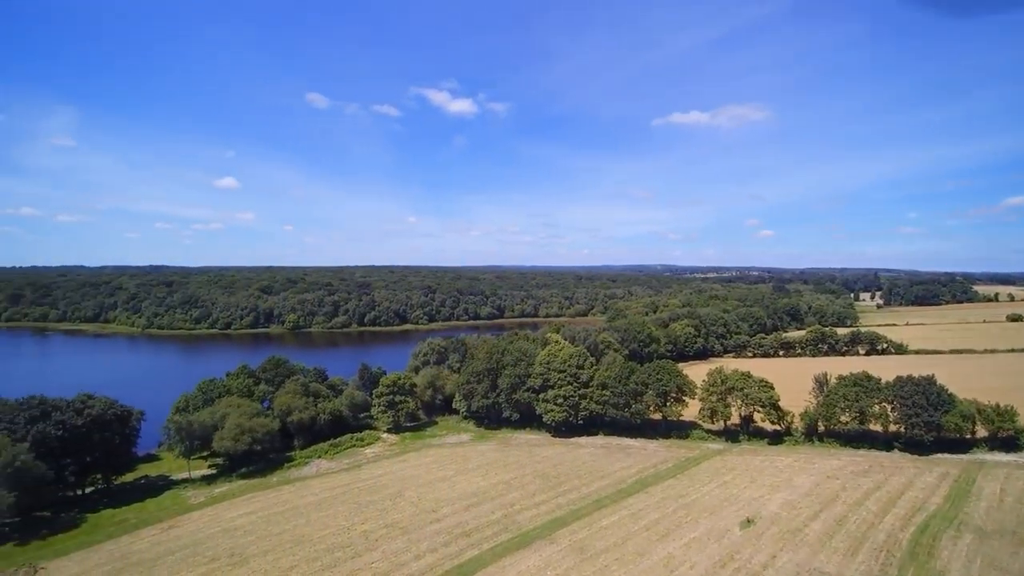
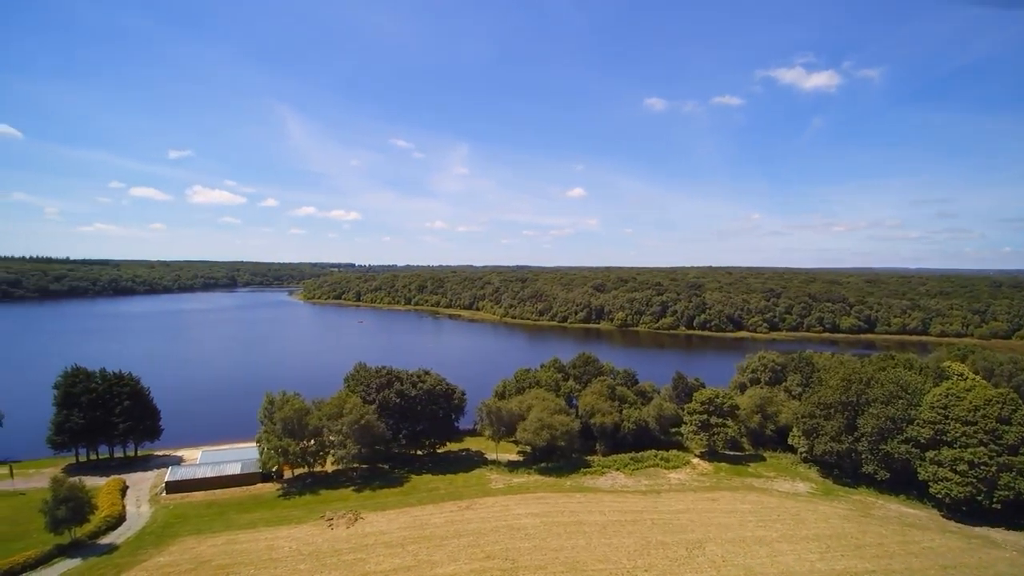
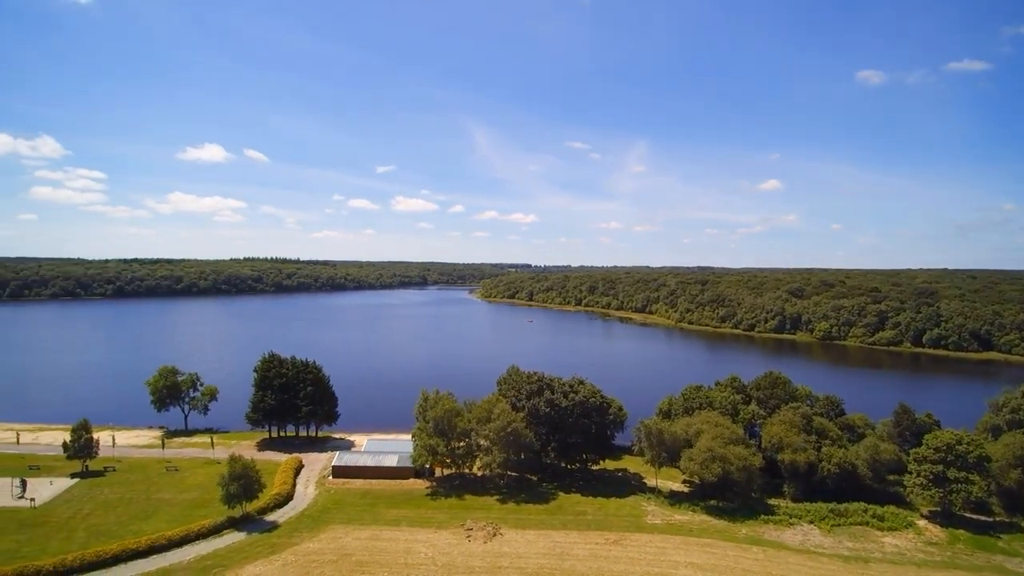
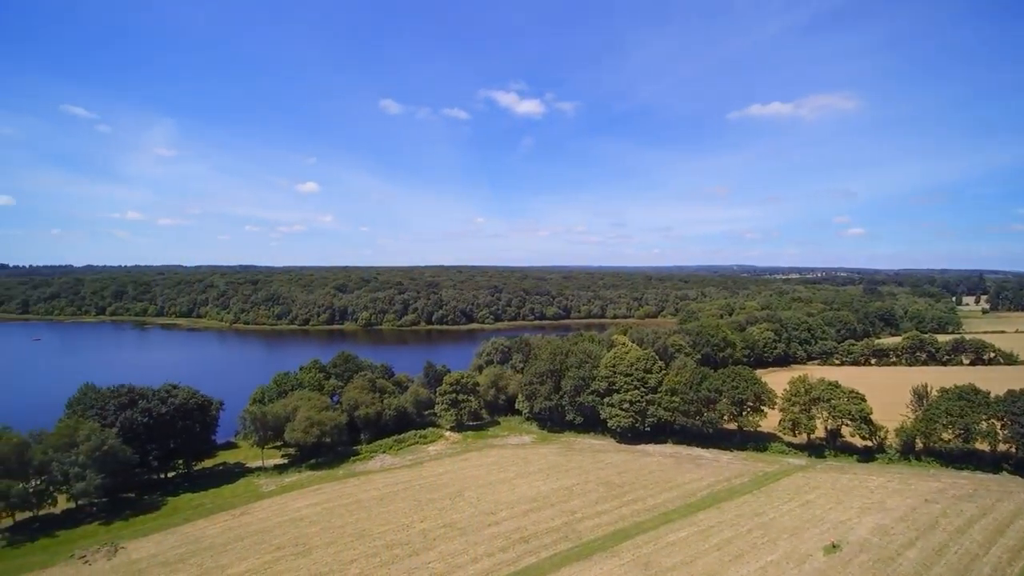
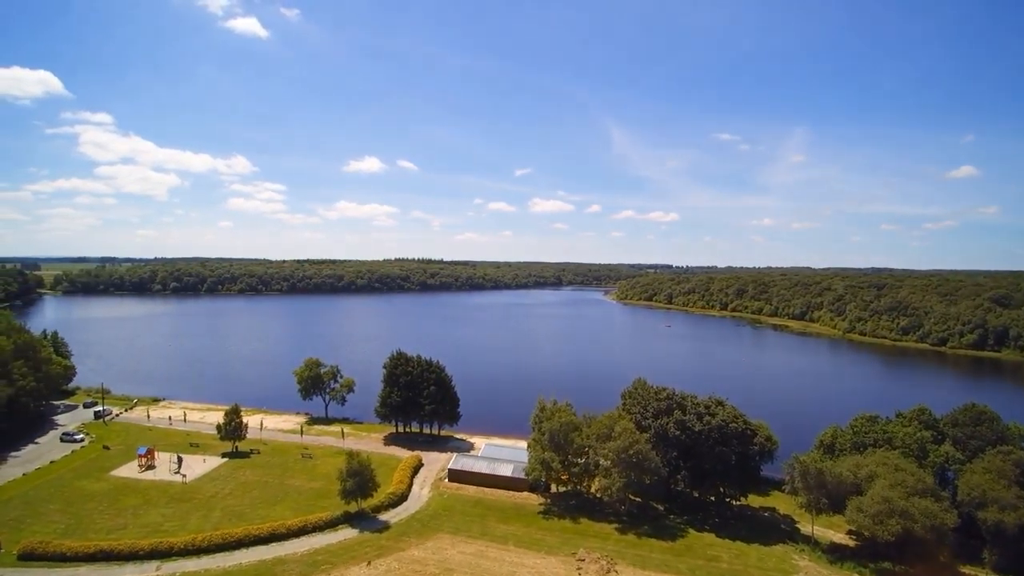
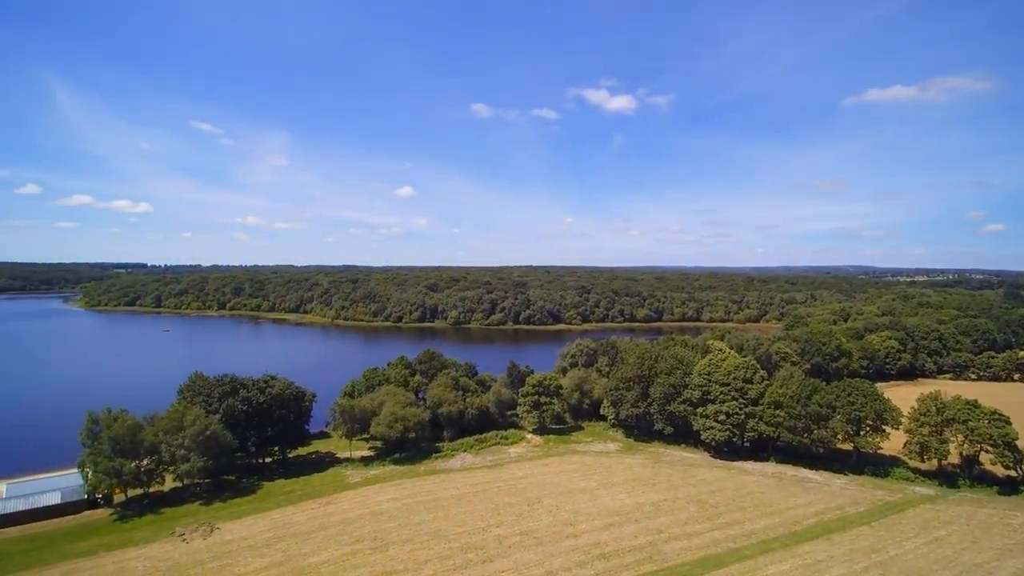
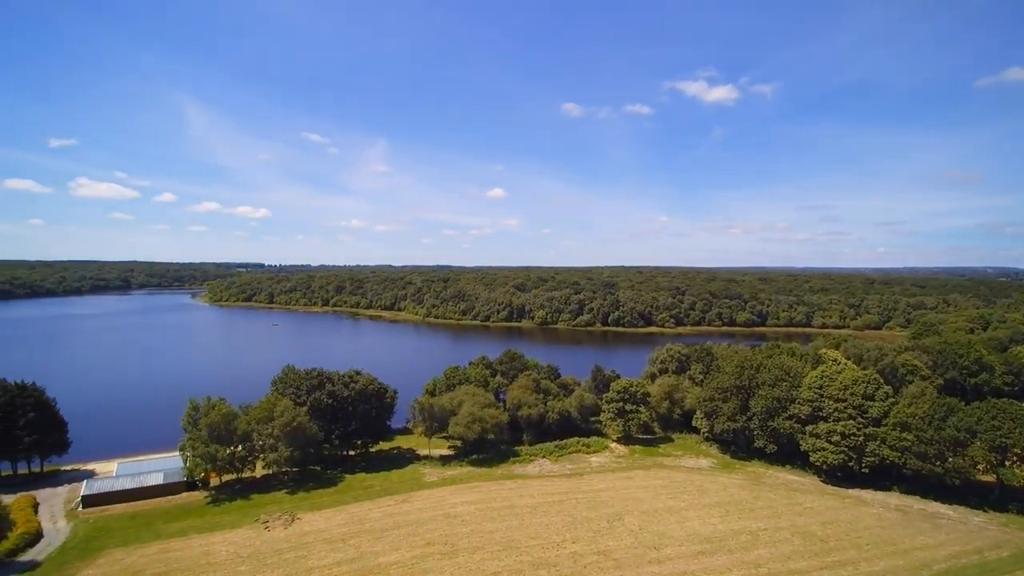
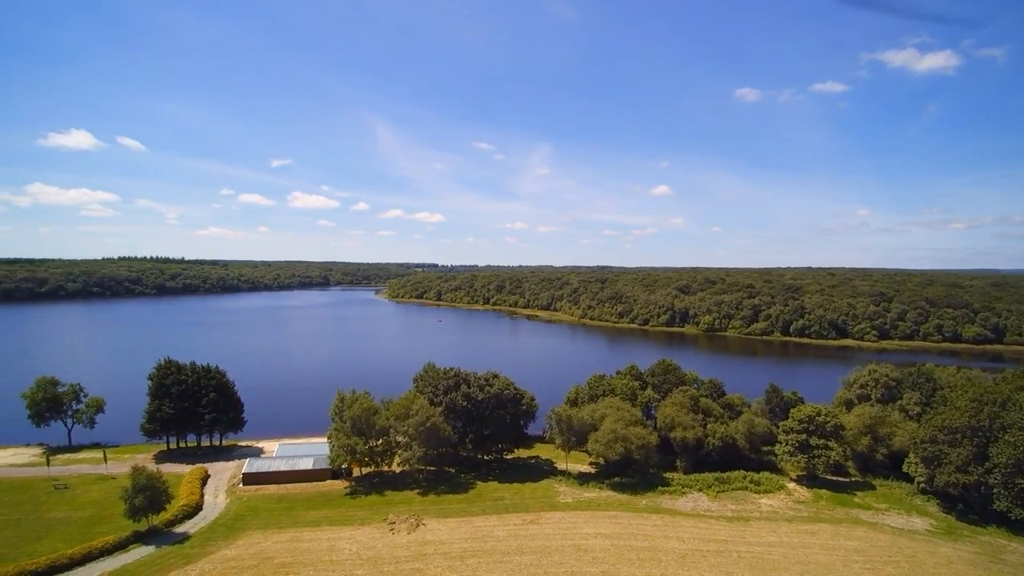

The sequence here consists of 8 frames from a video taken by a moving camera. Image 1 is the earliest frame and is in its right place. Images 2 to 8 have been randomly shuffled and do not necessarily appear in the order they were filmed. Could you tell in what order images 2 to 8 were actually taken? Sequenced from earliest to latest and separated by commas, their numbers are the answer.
4, 6, 7, 2, 8, 3, 5
